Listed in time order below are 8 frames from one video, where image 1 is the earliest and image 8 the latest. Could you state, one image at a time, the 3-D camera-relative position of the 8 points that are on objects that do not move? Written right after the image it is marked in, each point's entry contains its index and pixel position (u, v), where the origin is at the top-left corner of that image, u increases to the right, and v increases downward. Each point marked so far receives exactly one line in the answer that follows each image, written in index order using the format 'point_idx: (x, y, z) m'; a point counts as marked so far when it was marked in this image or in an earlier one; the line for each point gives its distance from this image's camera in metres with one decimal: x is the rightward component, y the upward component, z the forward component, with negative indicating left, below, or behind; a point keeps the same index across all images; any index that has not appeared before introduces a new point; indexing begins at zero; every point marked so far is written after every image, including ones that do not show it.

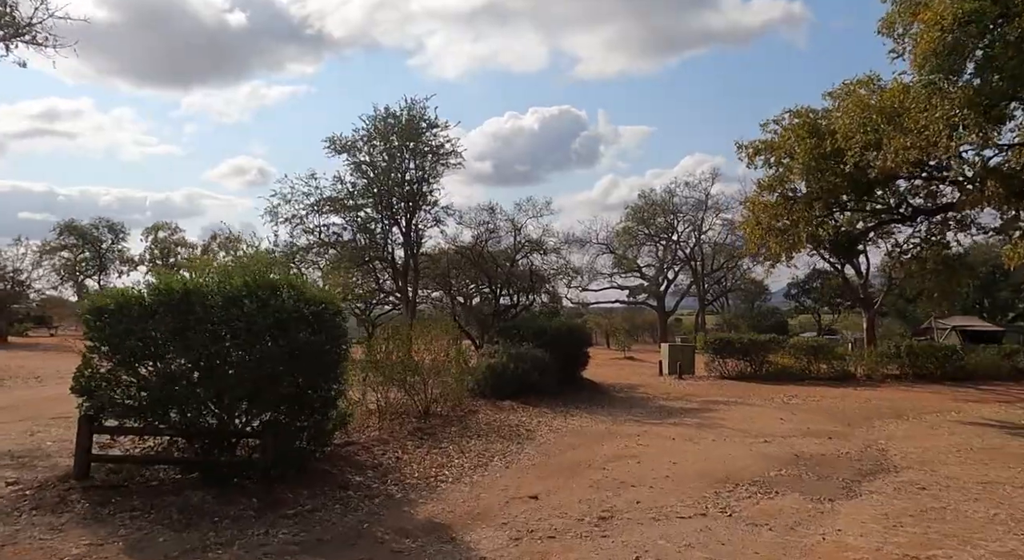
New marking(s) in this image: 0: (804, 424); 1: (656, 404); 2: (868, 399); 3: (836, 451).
0: (+5.1, -2.5, +13.5) m
1: (+3.2, -2.7, +16.9) m
2: (+9.3, -3.2, +20.0) m
3: (+4.4, -2.3, +10.5) m
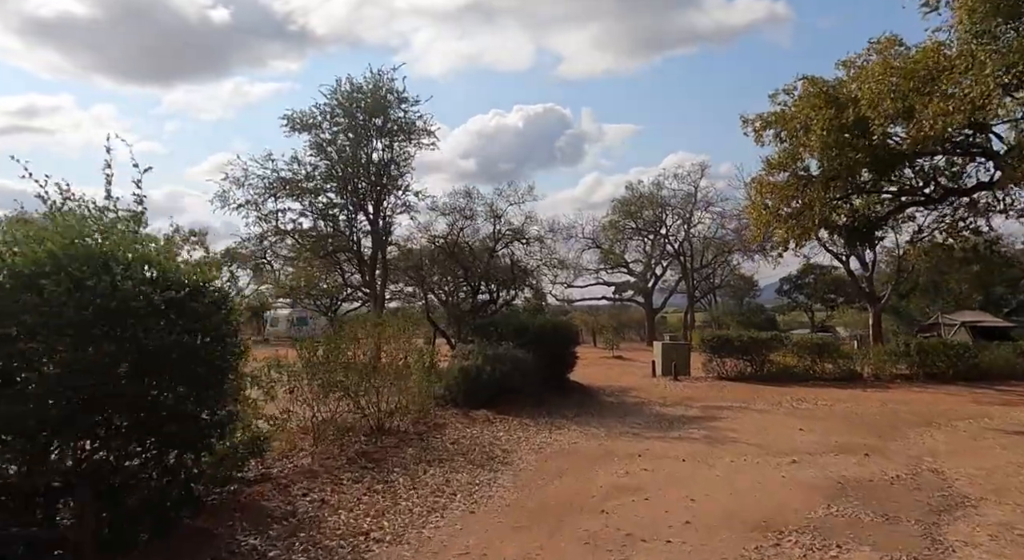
0: (+4.8, -2.3, +11.6) m
1: (+2.8, -2.5, +15.0) m
2: (+8.8, -3.0, +18.2) m
3: (+4.1, -2.2, +8.6) m
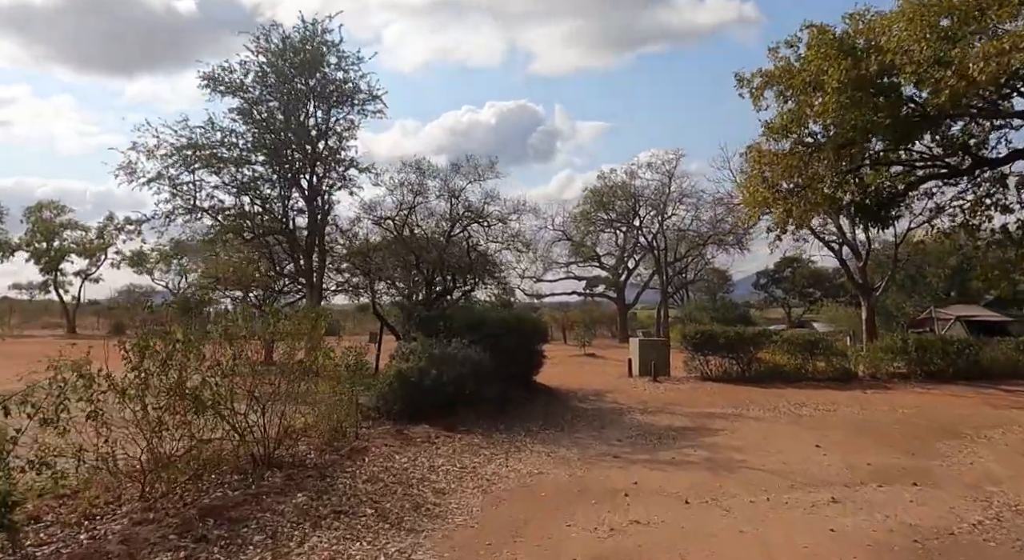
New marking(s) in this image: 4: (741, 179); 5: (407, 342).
0: (+4.2, -2.1, +9.4) m
1: (+2.0, -2.3, +12.6) m
2: (+7.9, -2.7, +16.1) m
3: (+3.6, -1.9, +6.3) m
4: (+4.6, +2.0, +15.5) m
5: (-1.5, -0.9, +11.0) m
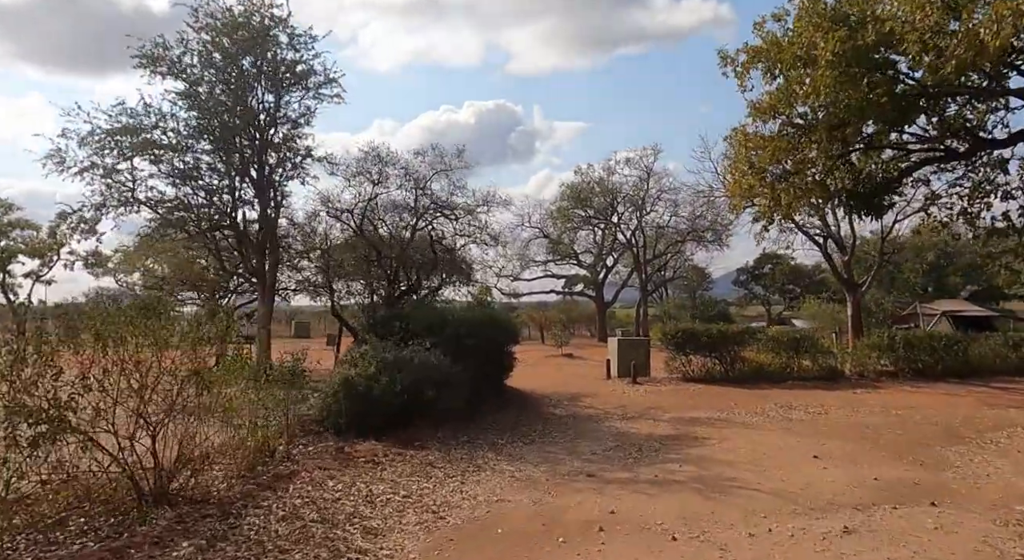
0: (+3.7, -2.0, +8.3) m
1: (+1.5, -2.2, +11.5) m
2: (+7.3, -2.6, +15.1) m
3: (+3.3, -1.8, +5.2) m
4: (+4.0, +2.1, +14.5) m
5: (-2.0, -0.8, +9.8) m
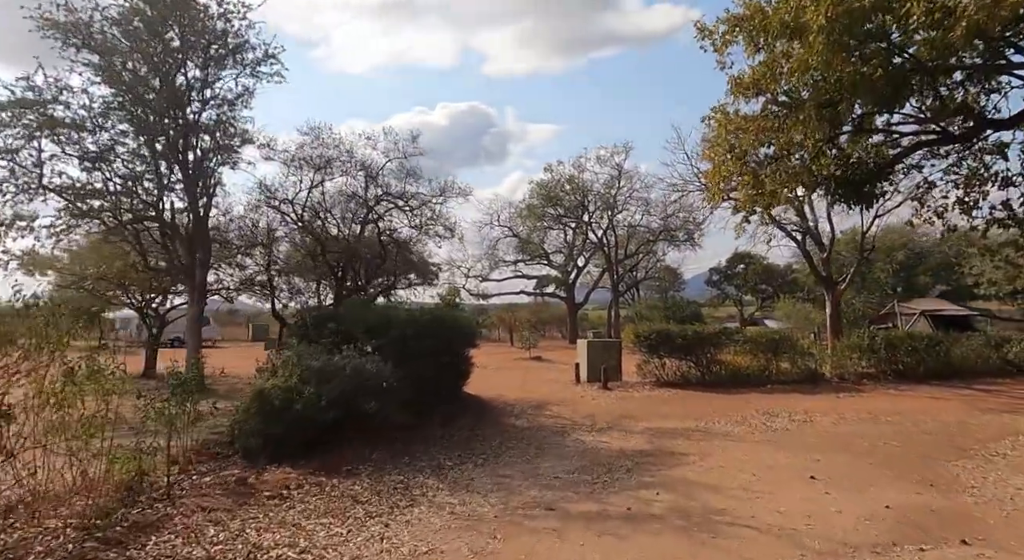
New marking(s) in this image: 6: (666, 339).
0: (+3.2, -1.9, +7.1) m
1: (+0.9, -2.1, +10.2) m
2: (+6.6, -2.5, +14.1) m
3: (+2.9, -1.8, +4.0) m
4: (+3.3, +2.2, +13.3) m
5: (-2.5, -0.8, +8.4) m
6: (+3.8, -1.4, +18.8) m
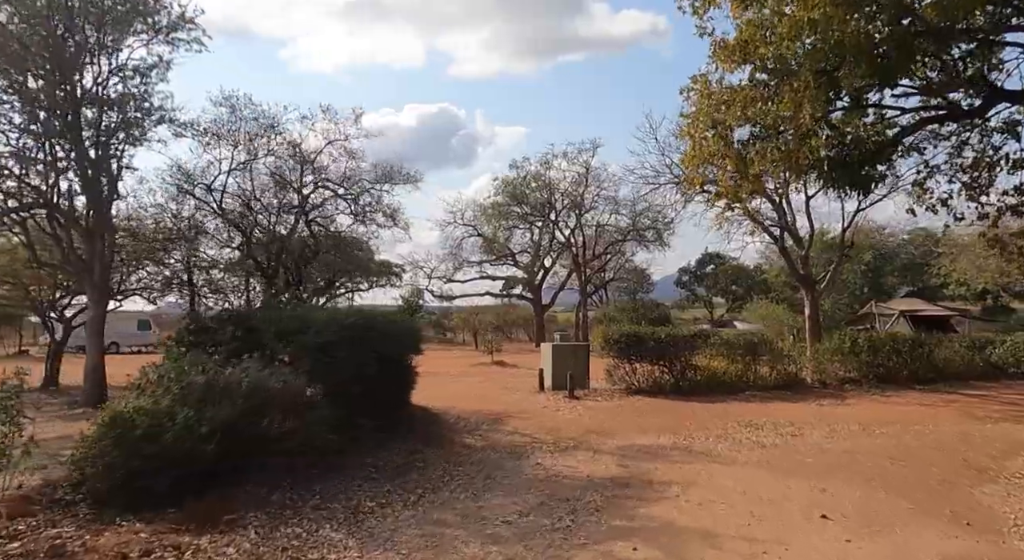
0: (+2.8, -1.9, +5.6) m
1: (+0.3, -2.1, +8.7) m
2: (+5.8, -2.4, +12.7) m
3: (+2.6, -1.7, +2.5) m
4: (+2.5, +2.3, +11.8) m
5: (-3.0, -0.7, +6.7) m
6: (+2.8, -1.4, +17.3) m
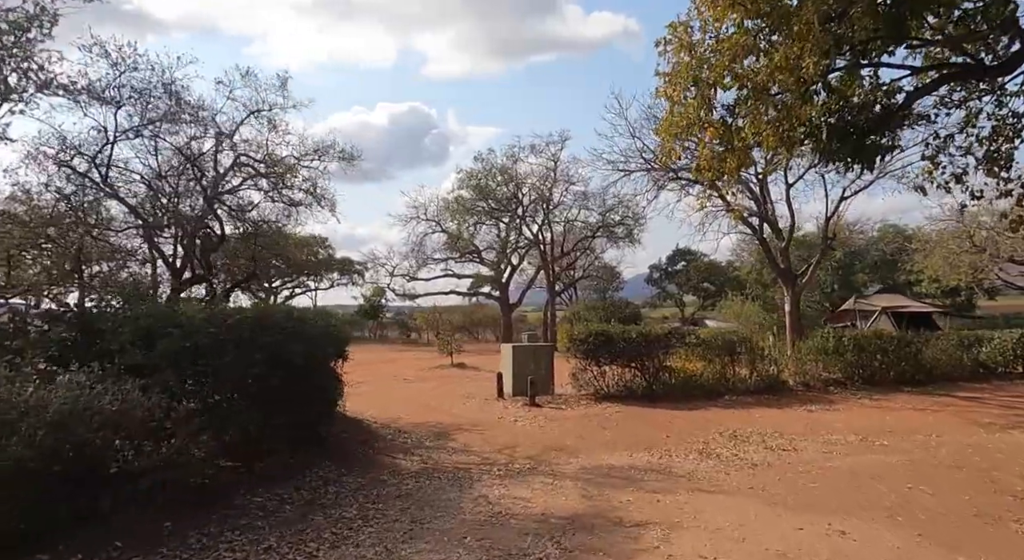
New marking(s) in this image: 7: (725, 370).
0: (+2.3, -1.7, +4.0) m
1: (-0.3, -2.0, +6.9) m
2: (+5.1, -2.3, +11.2) m
3: (+2.2, -1.6, +0.9) m
4: (+1.8, +2.4, +10.2) m
5: (-3.5, -0.6, +4.8) m
6: (+1.9, -1.3, +15.7) m
7: (+4.6, -1.9, +16.5) m
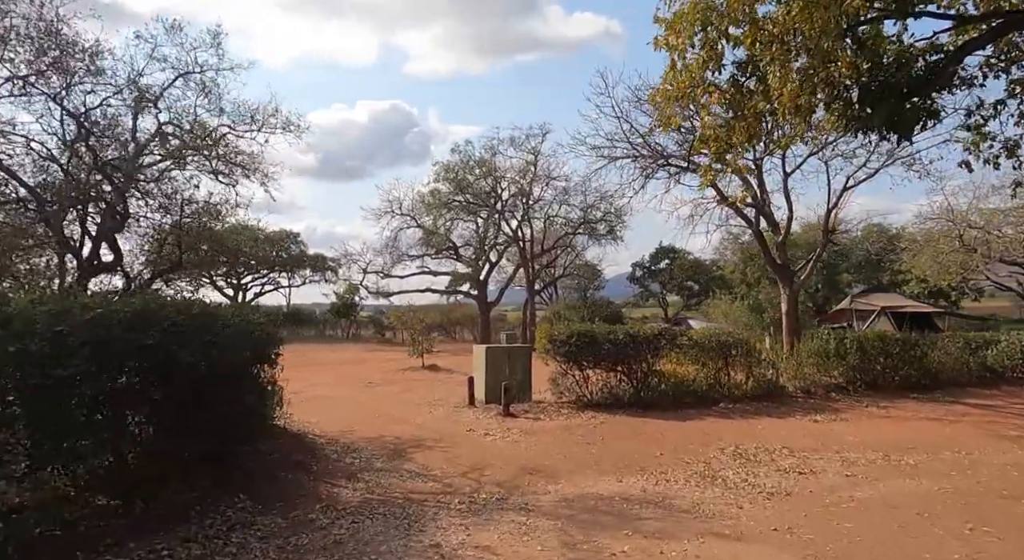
0: (+2.1, -1.7, +2.4) m
1: (-0.5, -1.9, +5.3) m
2: (+4.7, -2.2, +9.7) m
3: (+2.1, -1.5, -0.7) m
4: (+1.5, +2.5, +8.6) m
5: (-3.7, -0.5, +3.1) m
6: (+1.4, -1.2, +14.1) m
7: (+4.1, -1.9, +15.0) m
